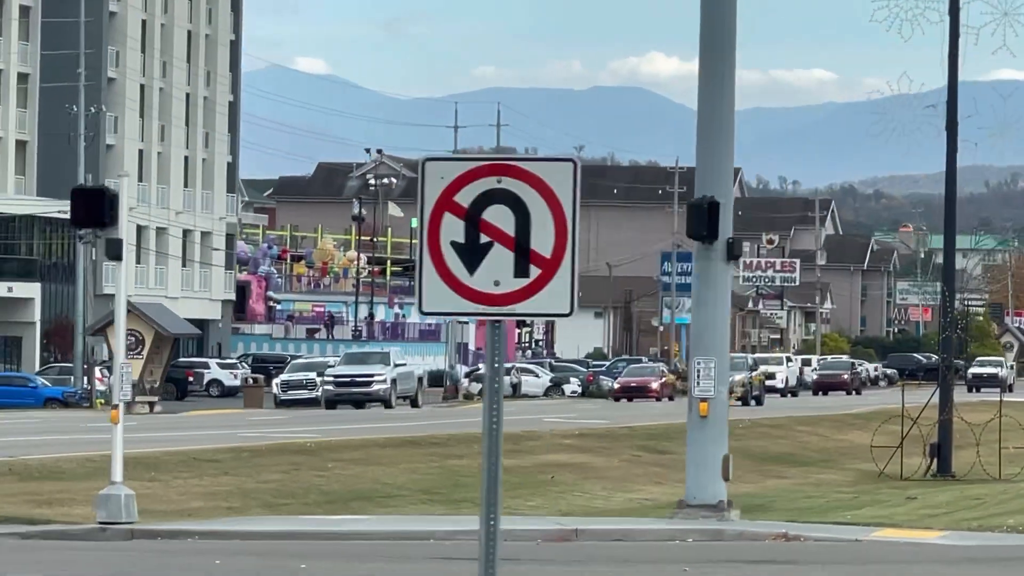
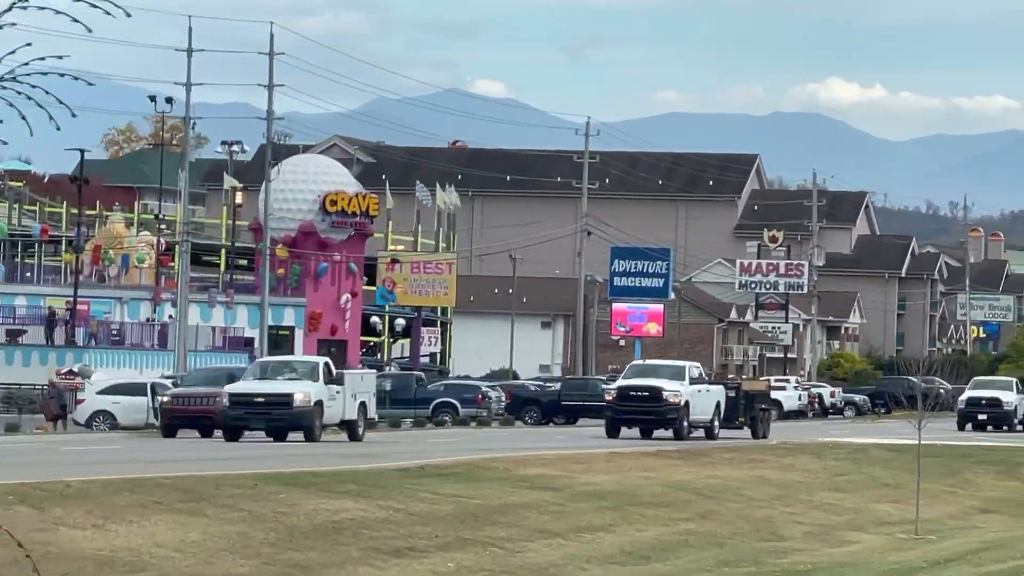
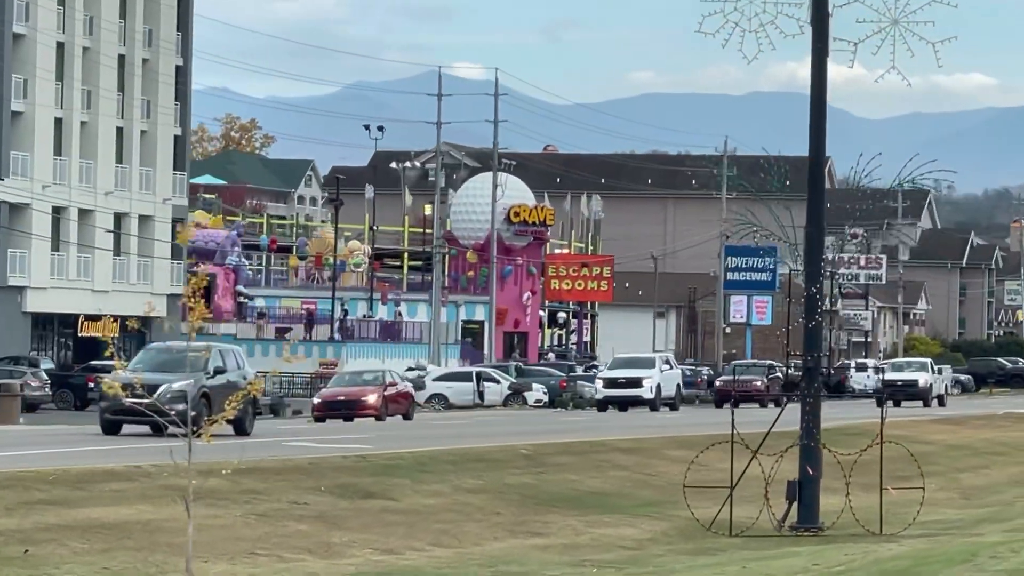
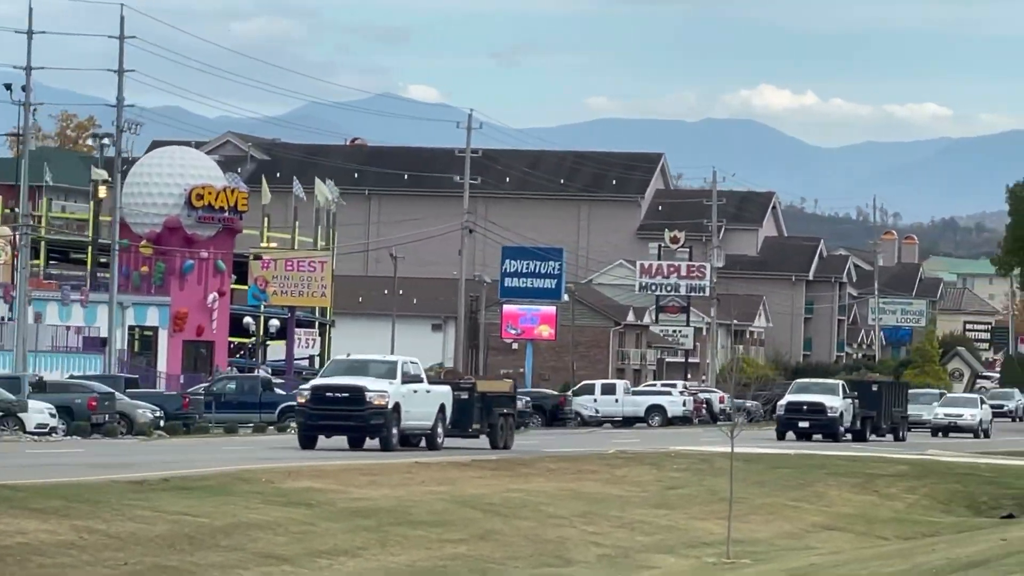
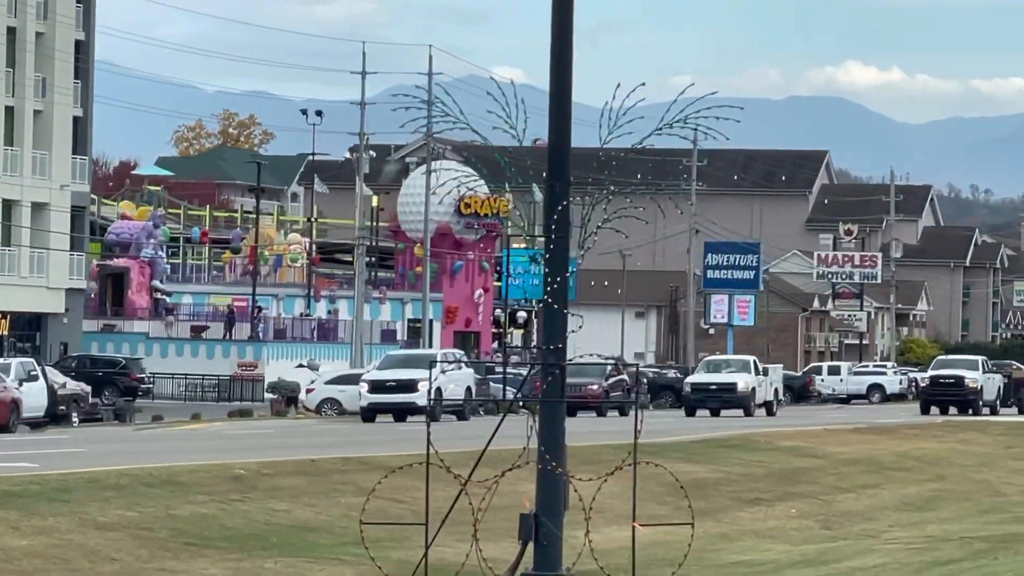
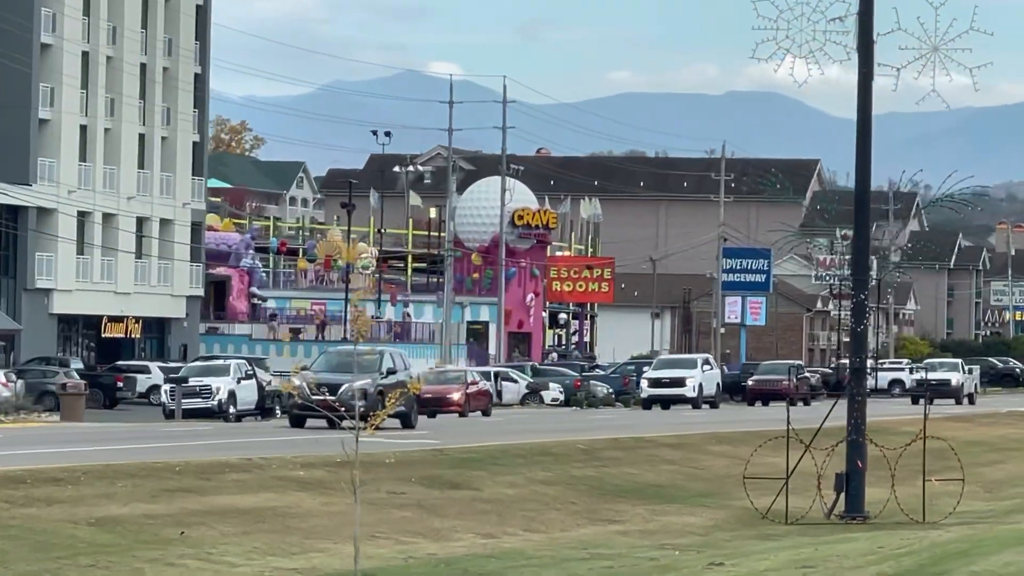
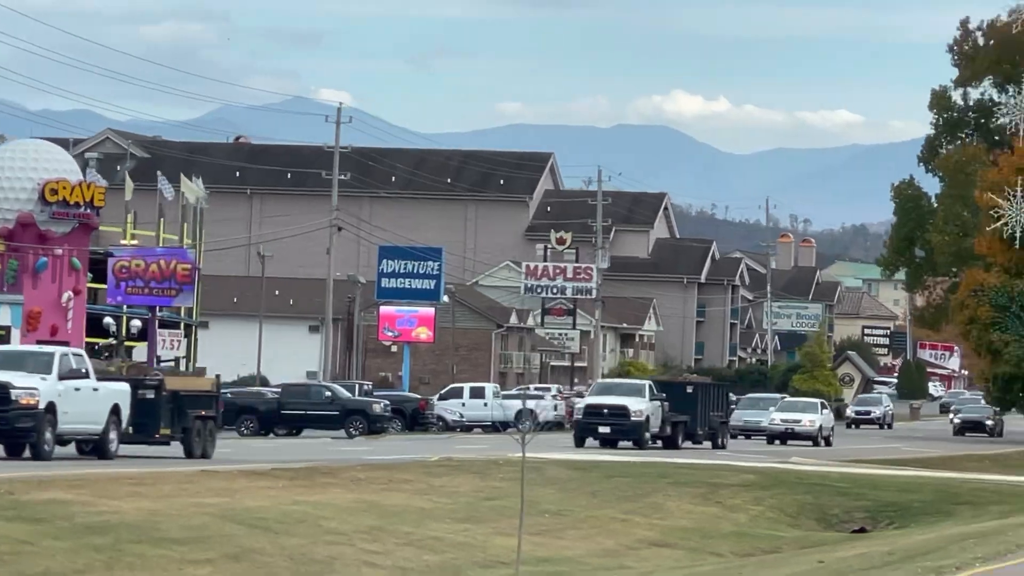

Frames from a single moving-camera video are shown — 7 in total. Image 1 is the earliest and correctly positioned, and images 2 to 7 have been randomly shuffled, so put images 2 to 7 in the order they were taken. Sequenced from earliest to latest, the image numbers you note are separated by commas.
6, 3, 5, 2, 4, 7
